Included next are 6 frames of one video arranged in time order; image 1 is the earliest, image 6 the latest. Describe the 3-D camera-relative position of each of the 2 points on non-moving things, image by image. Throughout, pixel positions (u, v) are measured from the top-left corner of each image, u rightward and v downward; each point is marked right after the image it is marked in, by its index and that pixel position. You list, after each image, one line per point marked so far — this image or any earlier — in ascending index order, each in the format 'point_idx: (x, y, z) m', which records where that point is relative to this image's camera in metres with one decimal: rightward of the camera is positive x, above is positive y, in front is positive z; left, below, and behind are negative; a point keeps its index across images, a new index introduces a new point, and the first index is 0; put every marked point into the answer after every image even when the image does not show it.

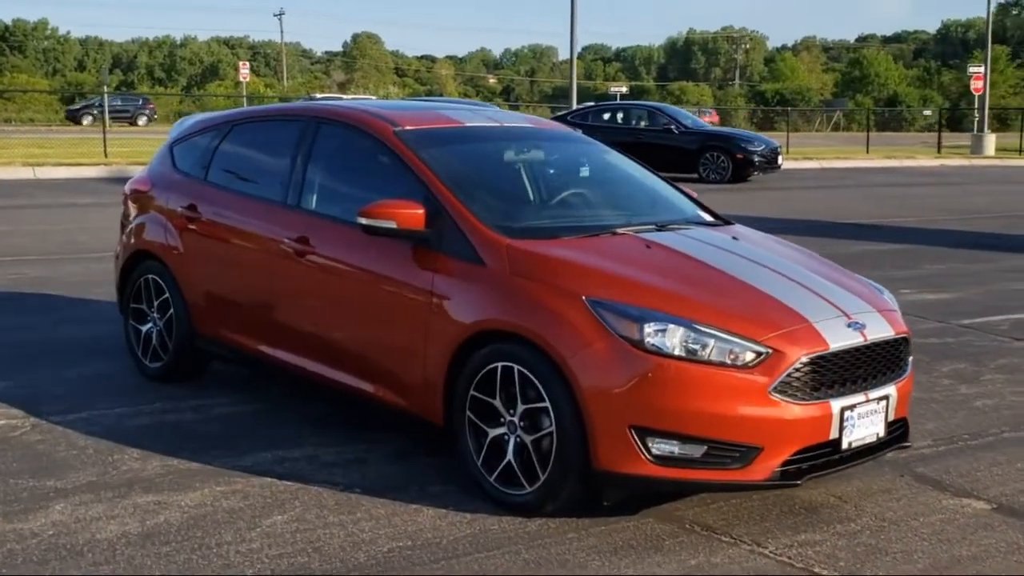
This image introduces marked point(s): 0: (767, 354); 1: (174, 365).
0: (+0.9, -0.2, +4.5) m
1: (-1.9, -0.4, +6.8) m
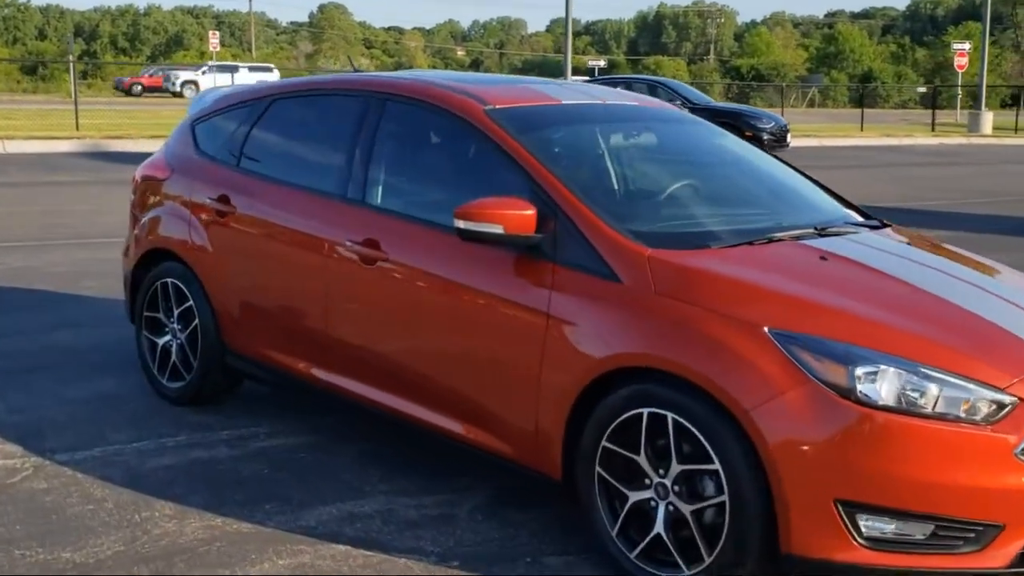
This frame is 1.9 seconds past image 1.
0: (+1.4, -0.3, +3.5) m
1: (-1.5, -0.5, +5.8) m
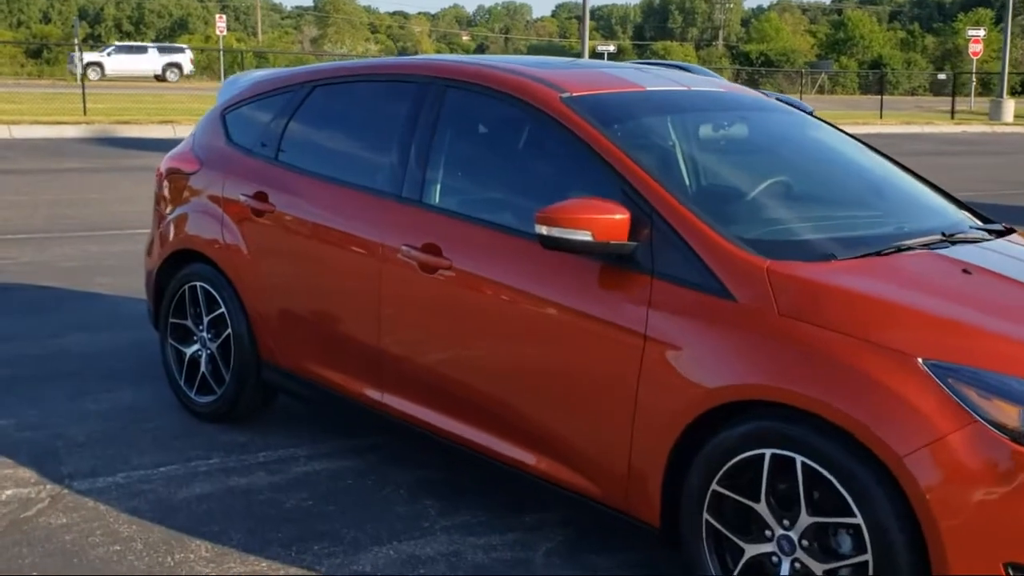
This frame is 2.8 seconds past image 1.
0: (+1.7, -0.4, +2.9) m
1: (-1.2, -0.5, +5.2) m
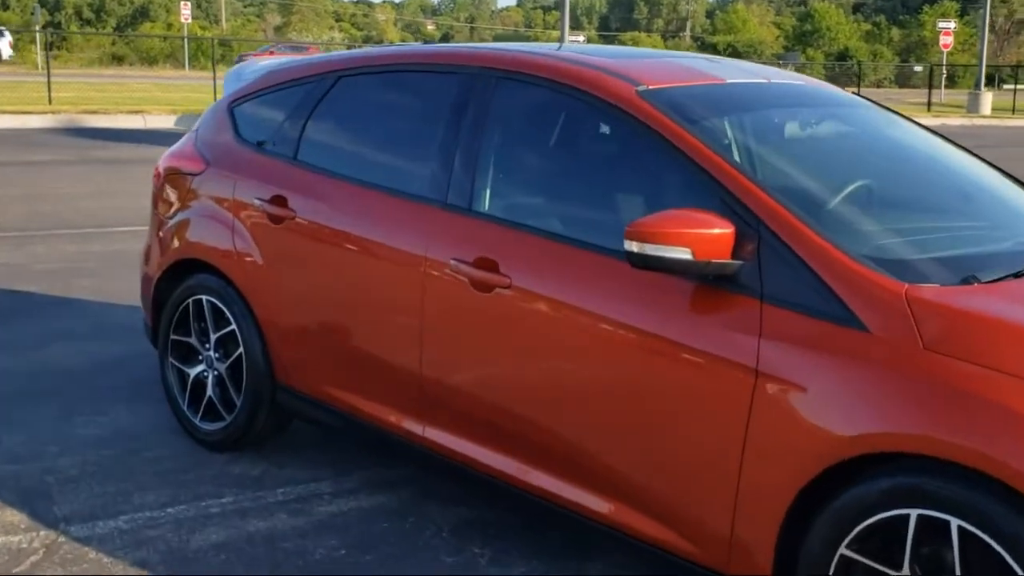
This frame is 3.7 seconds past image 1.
0: (+1.9, -0.5, +2.5) m
1: (-1.0, -0.6, +4.7) m
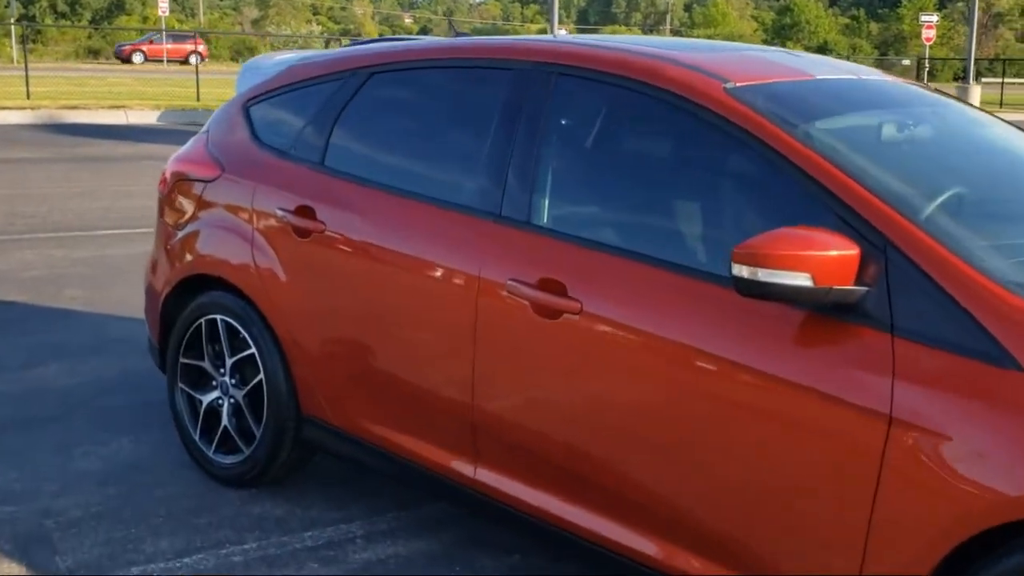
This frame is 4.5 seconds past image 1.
0: (+2.1, -0.5, +2.1) m
1: (-0.9, -0.6, +4.2) m
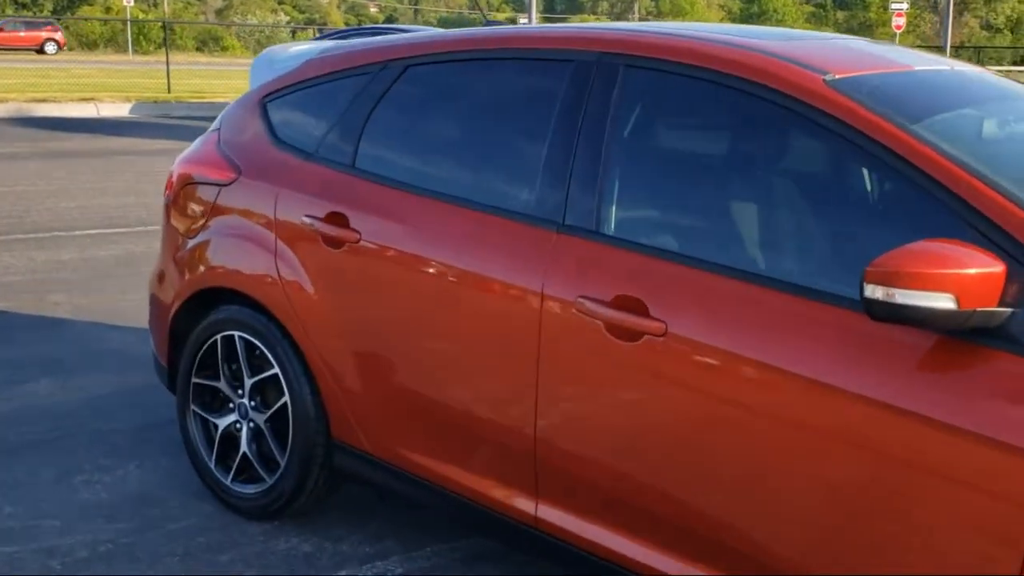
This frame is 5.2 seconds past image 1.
0: (+2.3, -0.6, +1.8) m
1: (-0.7, -0.7, +3.8) m
